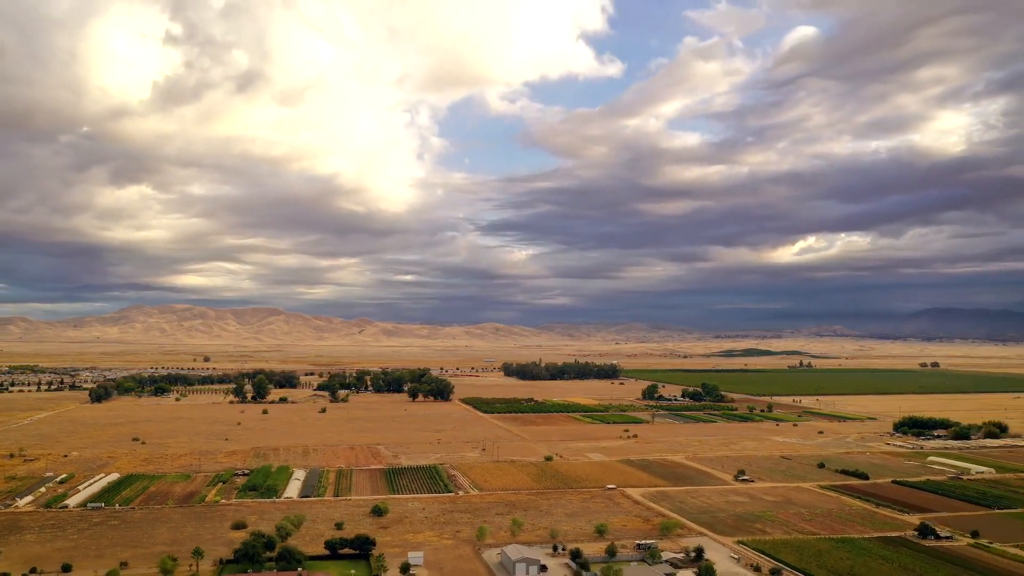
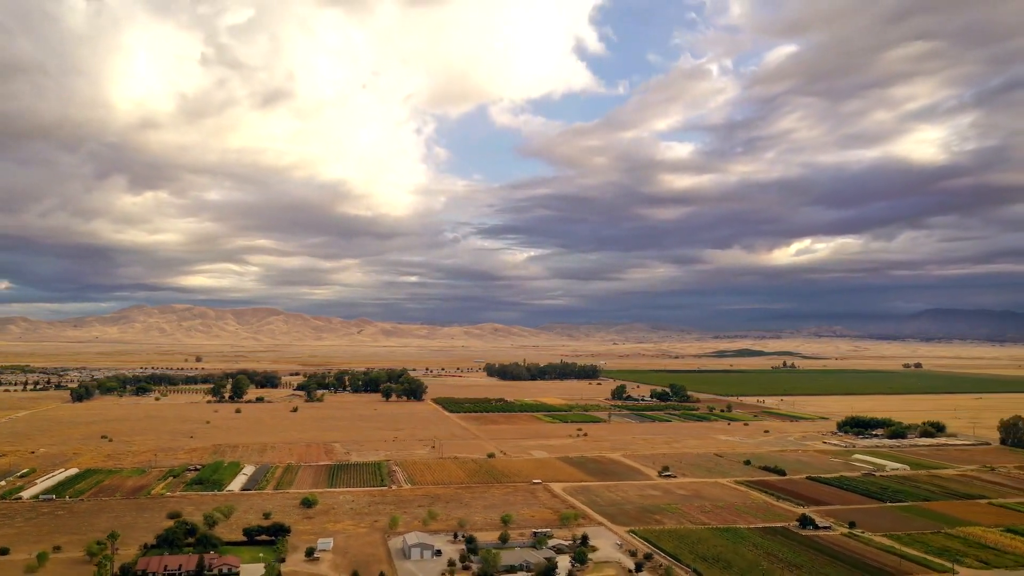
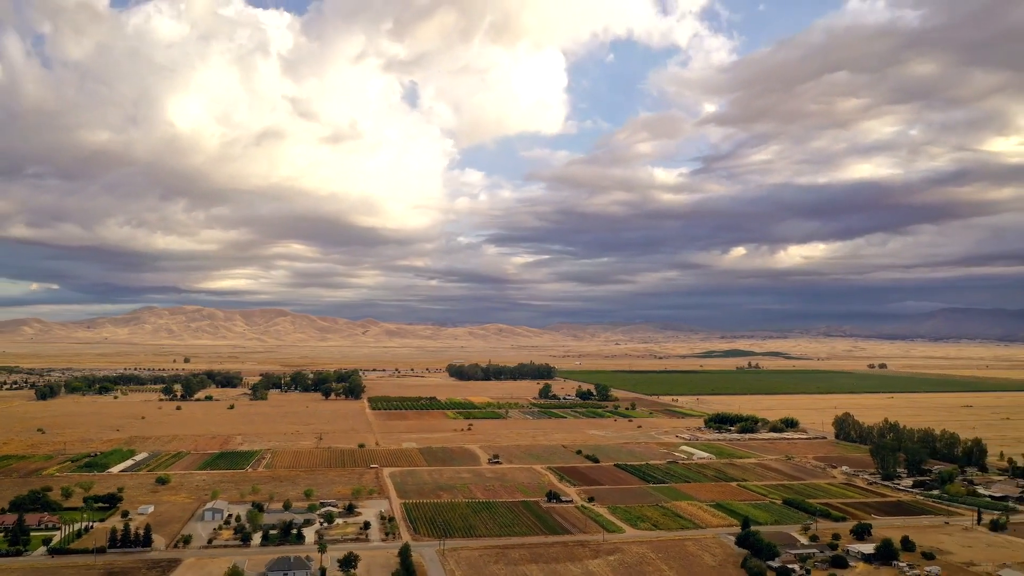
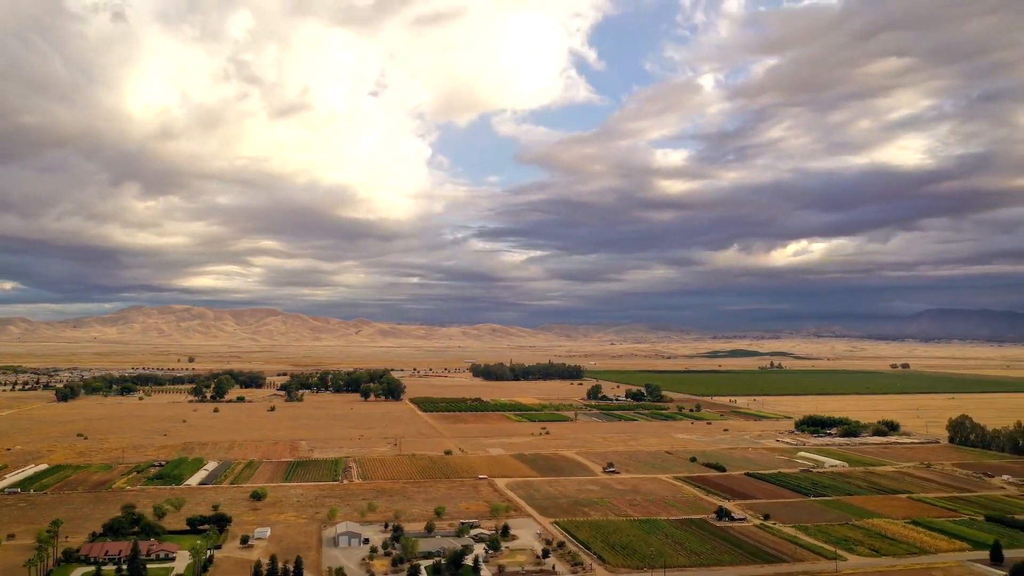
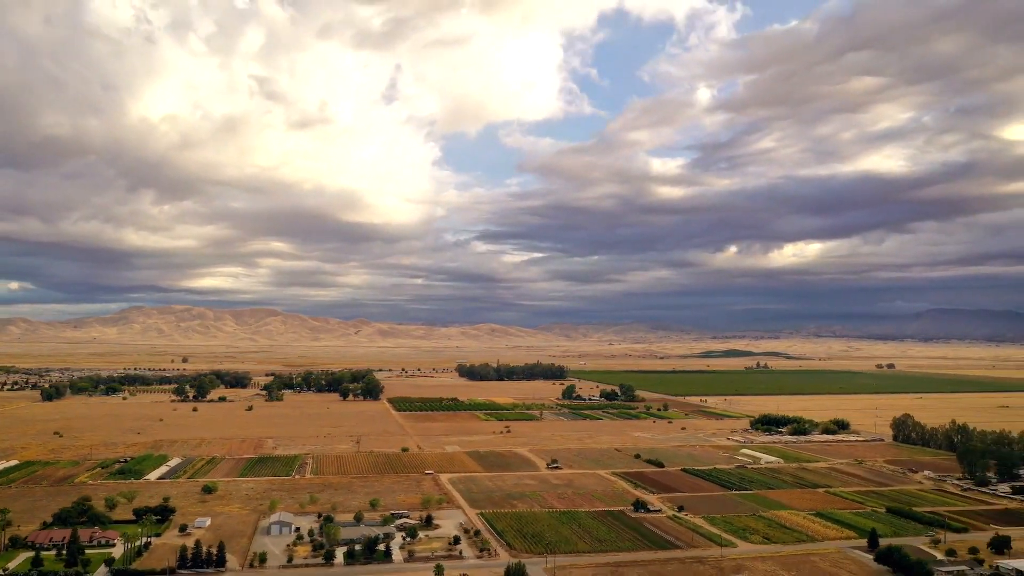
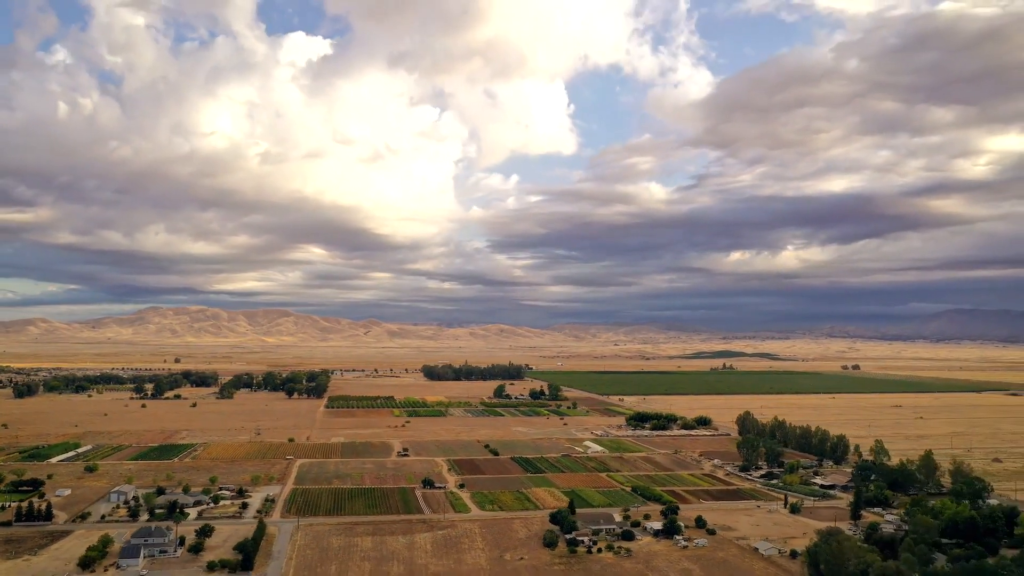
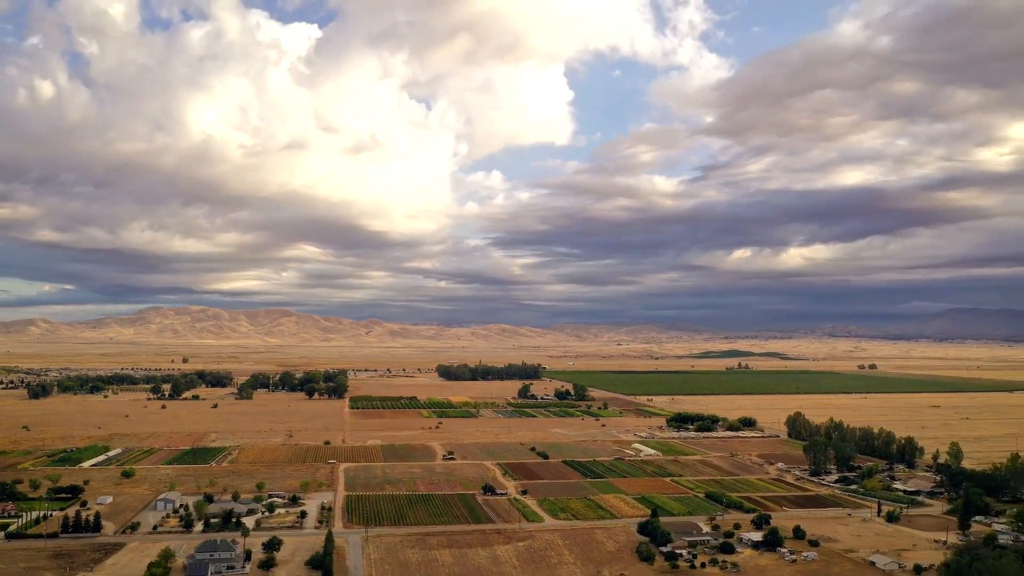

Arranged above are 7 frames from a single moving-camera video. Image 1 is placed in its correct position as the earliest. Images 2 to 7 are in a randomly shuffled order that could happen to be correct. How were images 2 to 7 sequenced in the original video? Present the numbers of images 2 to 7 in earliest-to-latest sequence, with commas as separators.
2, 4, 5, 3, 7, 6
